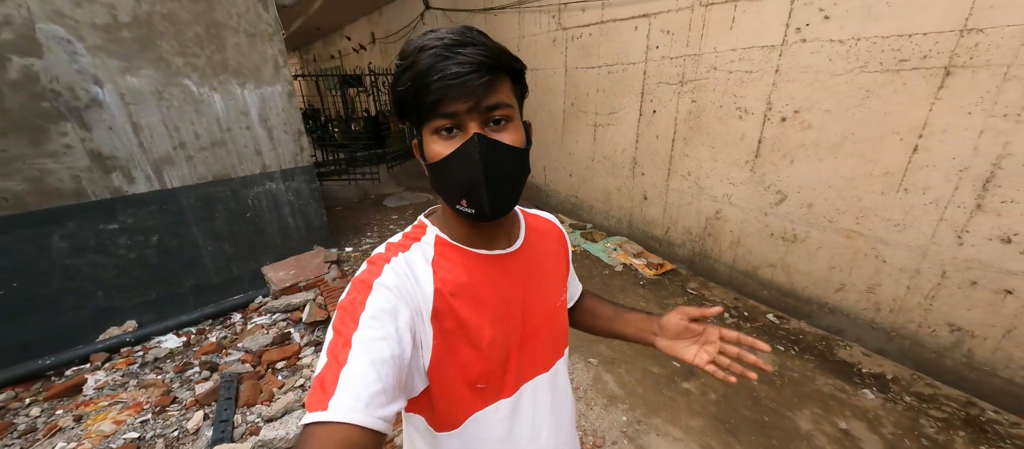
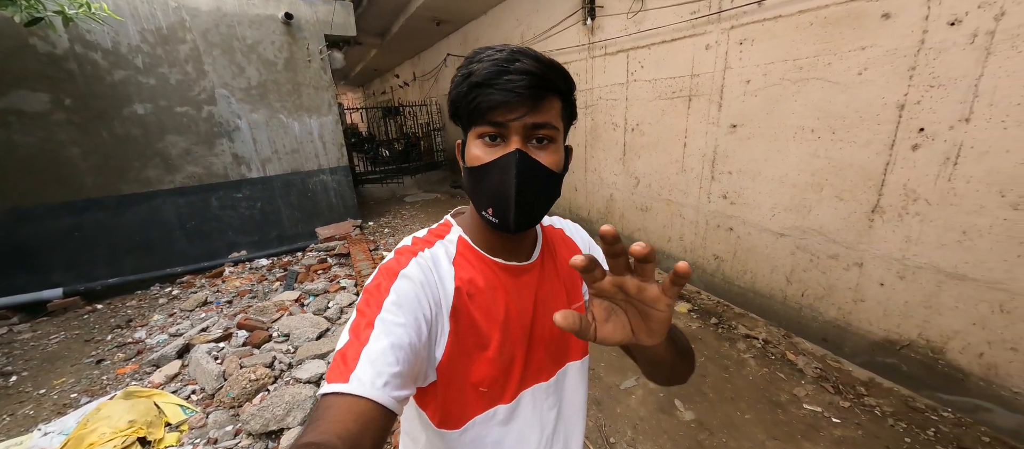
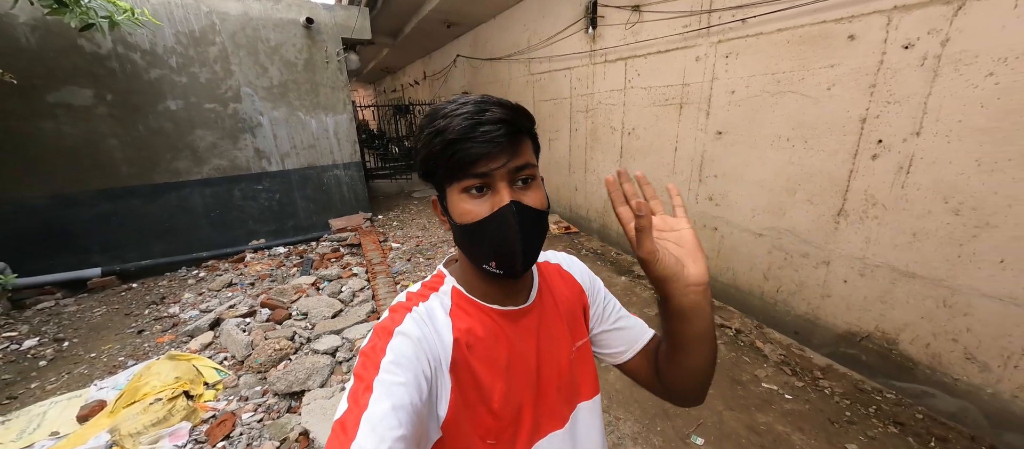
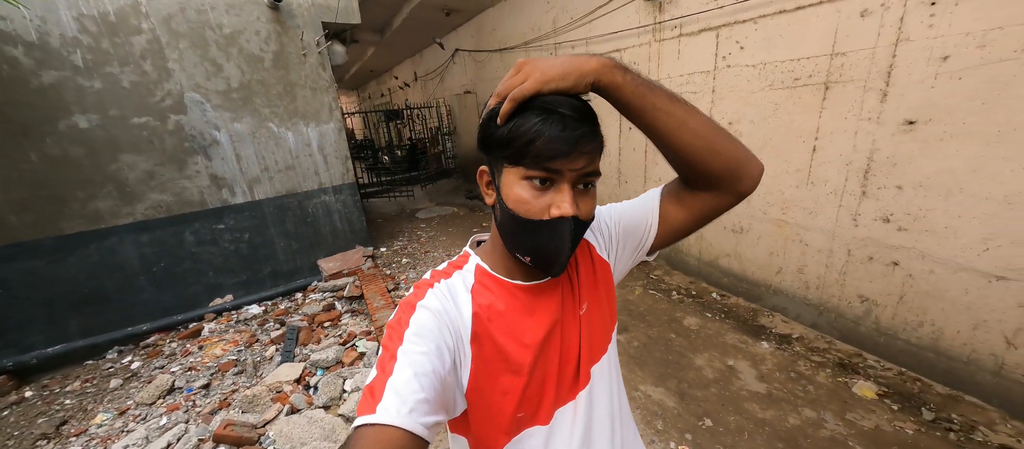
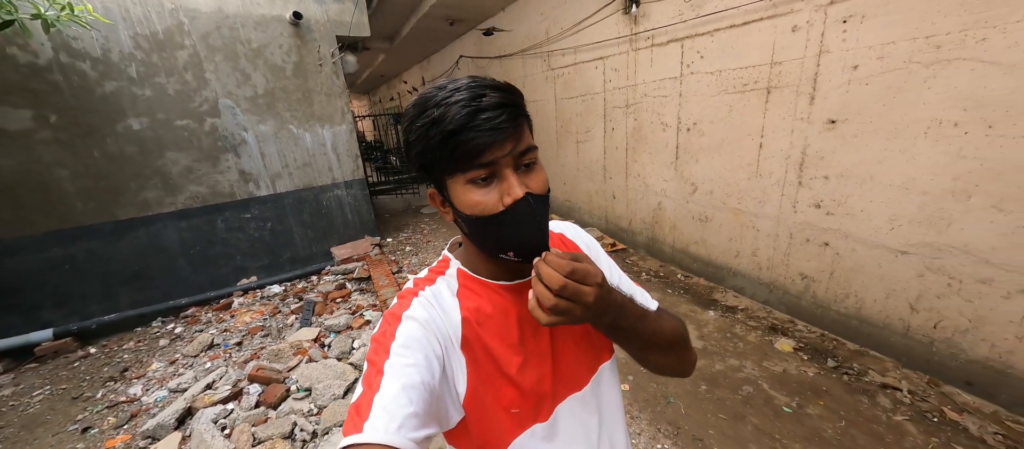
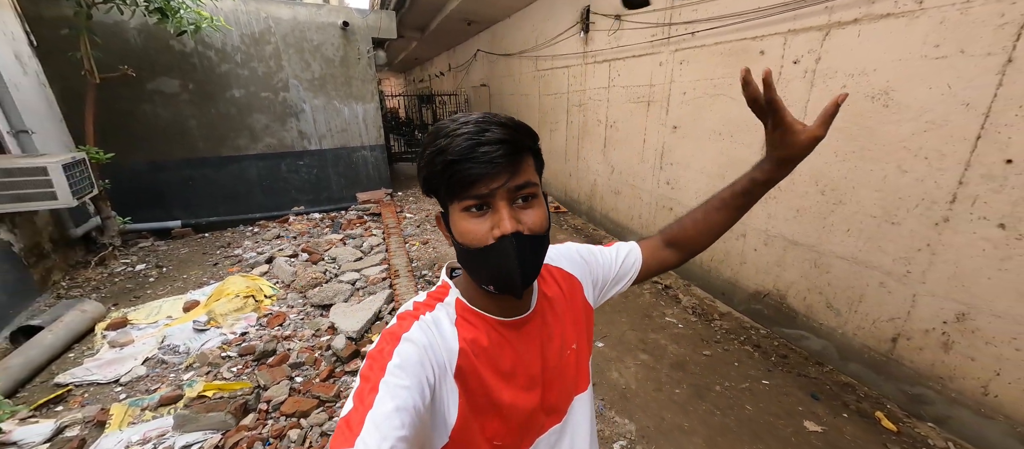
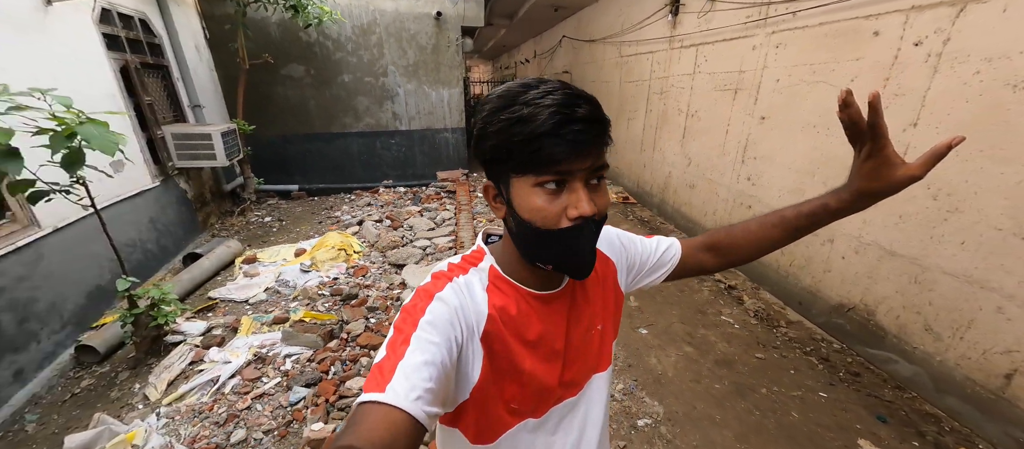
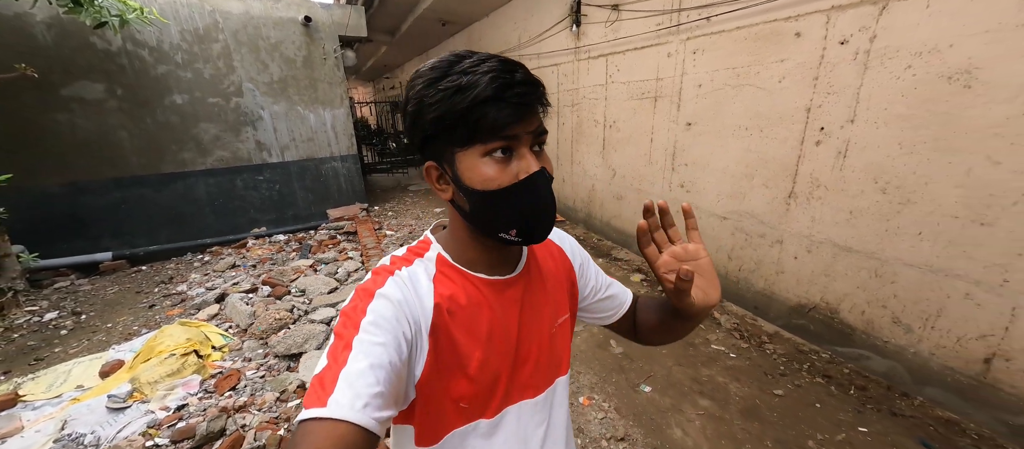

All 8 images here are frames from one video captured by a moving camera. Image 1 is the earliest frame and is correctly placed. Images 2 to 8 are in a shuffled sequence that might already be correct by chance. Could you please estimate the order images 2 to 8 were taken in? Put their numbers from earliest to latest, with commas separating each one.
4, 5, 2, 3, 8, 6, 7
